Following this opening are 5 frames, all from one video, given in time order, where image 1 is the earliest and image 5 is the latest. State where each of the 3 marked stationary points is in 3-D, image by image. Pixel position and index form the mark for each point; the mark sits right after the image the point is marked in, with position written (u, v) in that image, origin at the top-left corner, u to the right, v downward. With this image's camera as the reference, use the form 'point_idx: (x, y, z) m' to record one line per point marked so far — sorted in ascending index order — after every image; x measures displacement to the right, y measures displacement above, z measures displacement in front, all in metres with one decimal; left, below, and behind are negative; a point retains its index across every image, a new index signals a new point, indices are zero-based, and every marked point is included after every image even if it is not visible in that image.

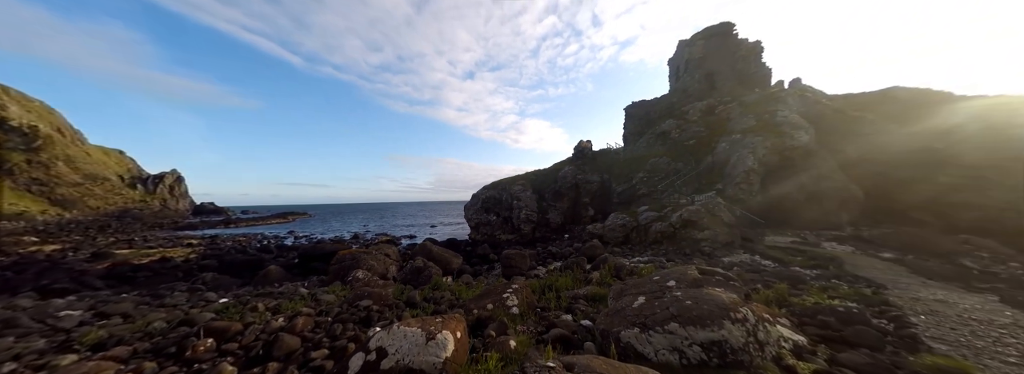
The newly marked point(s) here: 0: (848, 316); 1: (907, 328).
0: (+13.2, -5.1, +10.9) m
1: (+15.5, -5.4, +10.8) m
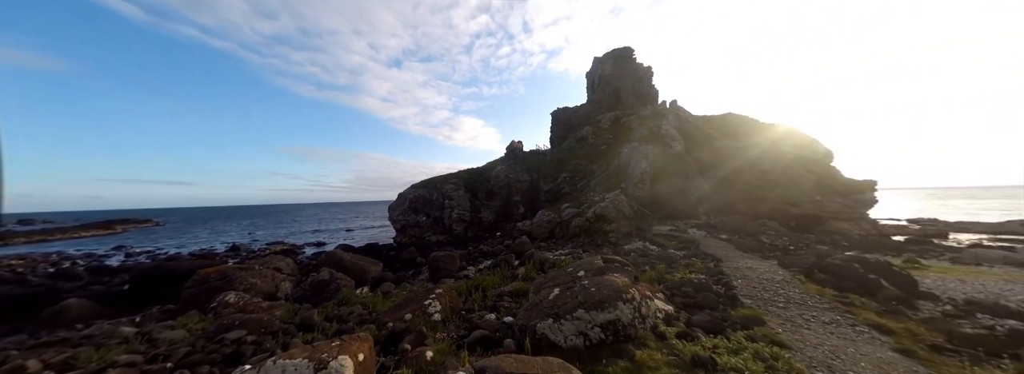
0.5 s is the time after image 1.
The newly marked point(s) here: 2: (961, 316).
0: (+9.6, -5.1, +14.1) m
1: (+11.8, -5.4, +14.5) m
2: (+20.5, -5.7, +12.7) m
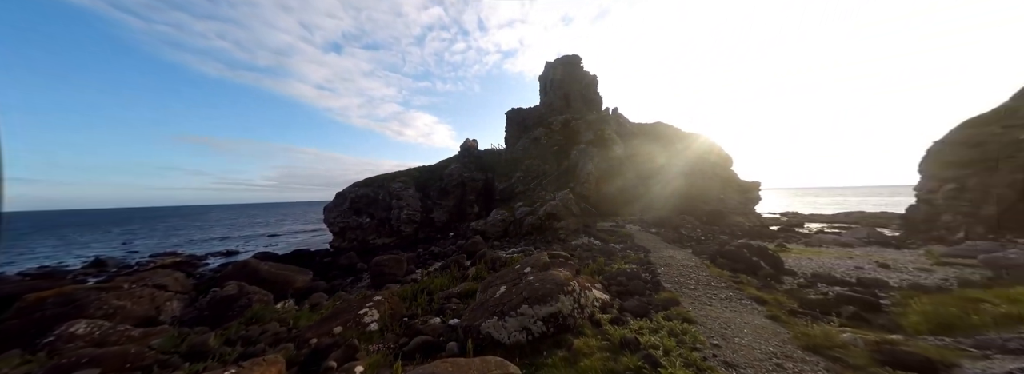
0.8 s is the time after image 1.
0: (+6.9, -5.1, +15.6) m
1: (+9.0, -5.4, +16.5) m
2: (+17.8, -5.7, +16.1) m
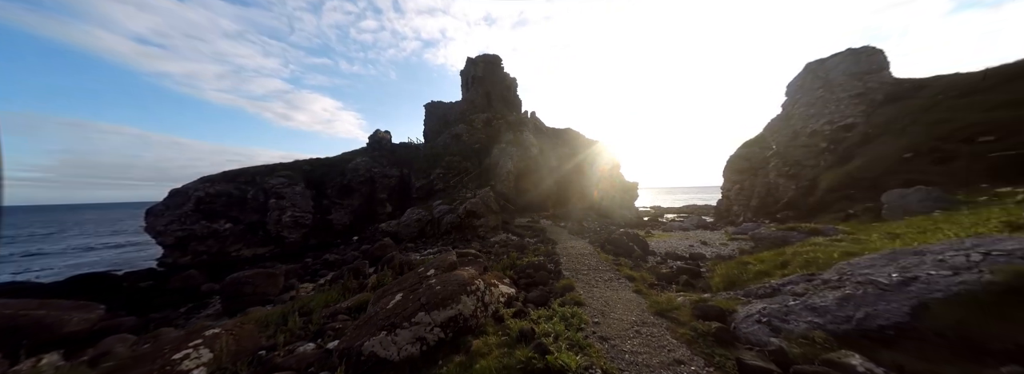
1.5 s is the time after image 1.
0: (+1.7, -5.1, +16.9) m
1: (+3.4, -5.4, +18.3) m
2: (+12.0, -5.7, +20.5) m
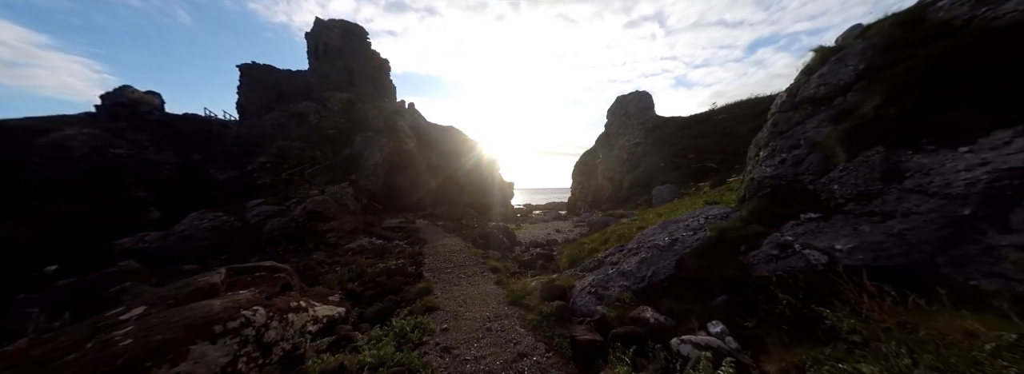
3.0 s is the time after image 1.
0: (-6.5, -4.6, +14.3) m
1: (-5.6, -4.9, +16.4) m
2: (+1.0, -5.2, +22.2) m
